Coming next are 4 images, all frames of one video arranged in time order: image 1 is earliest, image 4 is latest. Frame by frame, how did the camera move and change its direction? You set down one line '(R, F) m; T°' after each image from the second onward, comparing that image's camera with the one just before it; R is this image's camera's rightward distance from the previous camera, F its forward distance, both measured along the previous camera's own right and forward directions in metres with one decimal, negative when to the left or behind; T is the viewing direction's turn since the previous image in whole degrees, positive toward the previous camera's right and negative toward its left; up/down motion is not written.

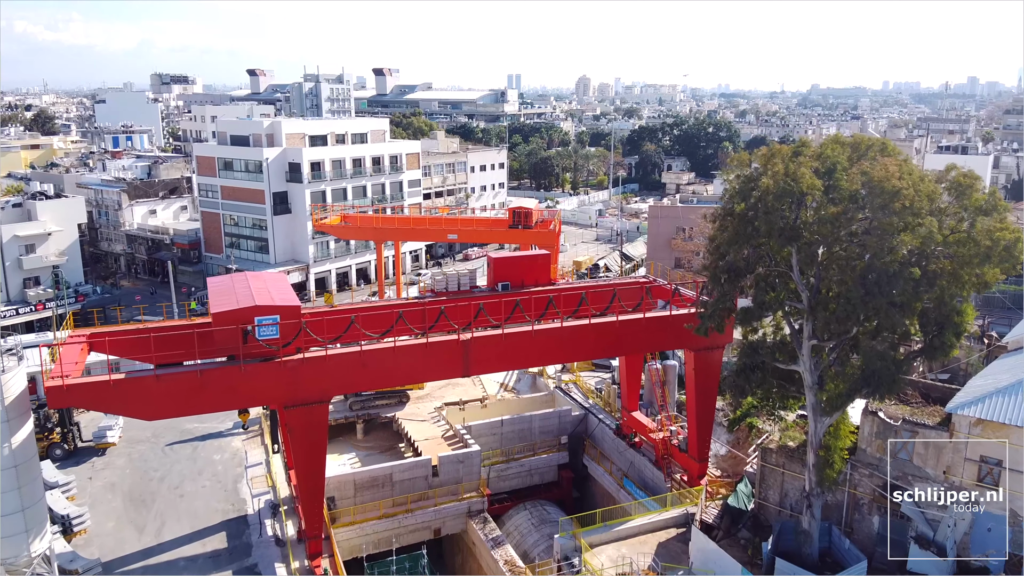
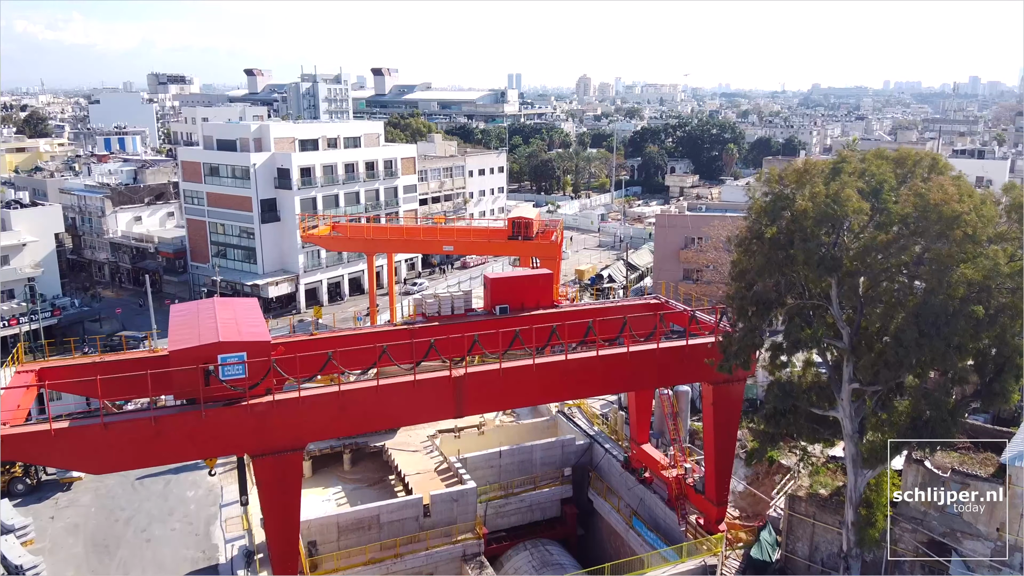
(0.0, +1.6) m; 0°
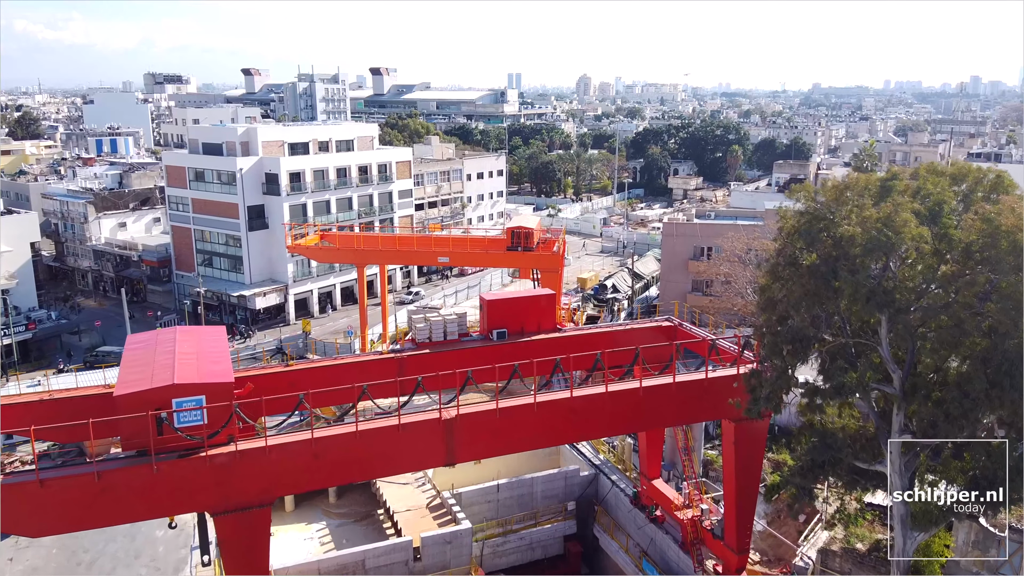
(0.0, +1.6) m; 0°
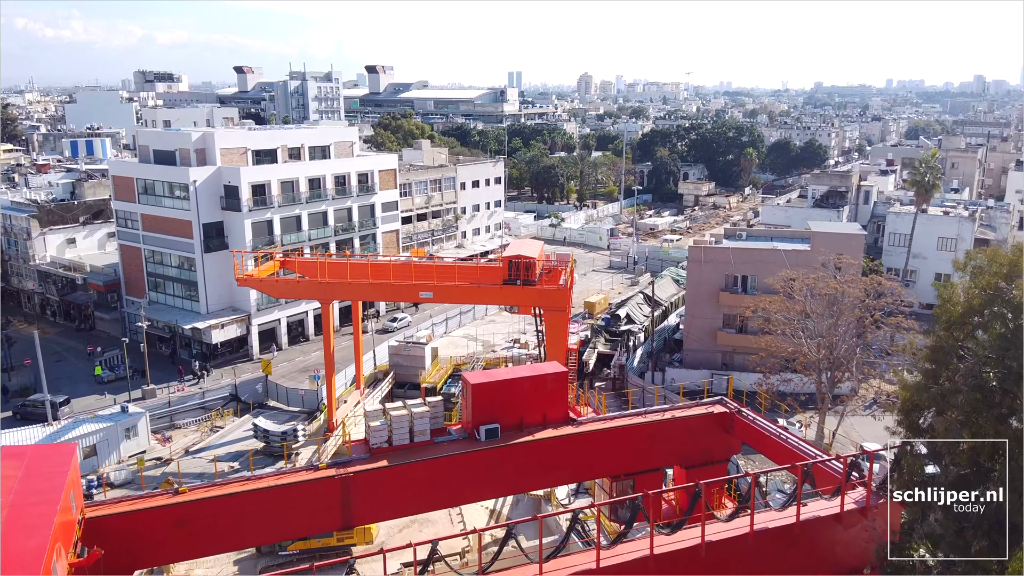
(+0.1, +4.4) m; 0°
